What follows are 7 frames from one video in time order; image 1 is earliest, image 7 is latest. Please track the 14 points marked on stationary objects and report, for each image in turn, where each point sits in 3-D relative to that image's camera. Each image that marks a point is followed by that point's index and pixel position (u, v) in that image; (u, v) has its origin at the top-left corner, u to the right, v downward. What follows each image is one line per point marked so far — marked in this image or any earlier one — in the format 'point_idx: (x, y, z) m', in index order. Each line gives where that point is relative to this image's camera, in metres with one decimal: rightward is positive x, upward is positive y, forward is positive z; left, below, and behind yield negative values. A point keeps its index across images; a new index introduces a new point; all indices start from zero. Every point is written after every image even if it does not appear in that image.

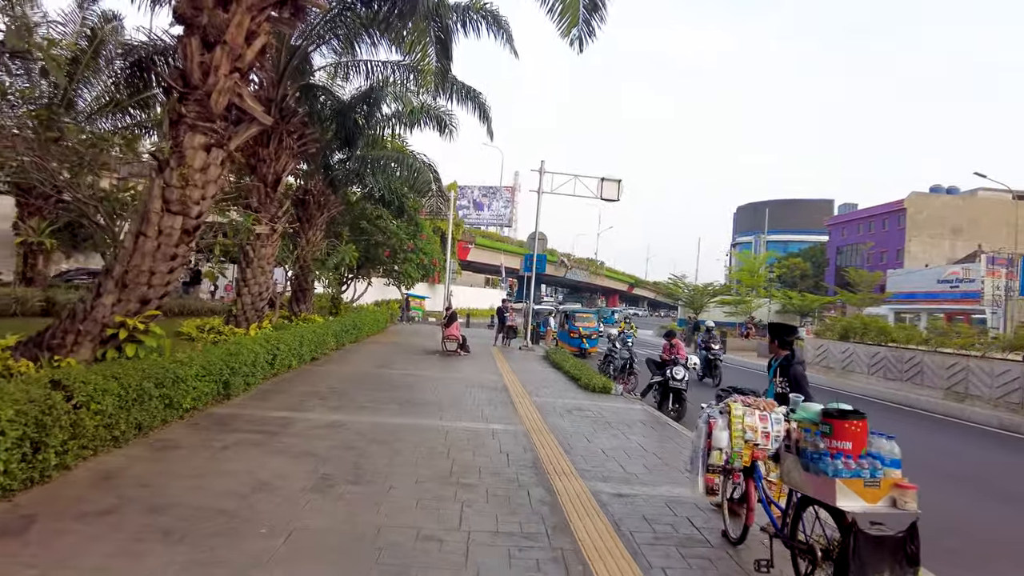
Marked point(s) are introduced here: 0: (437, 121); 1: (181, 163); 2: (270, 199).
0: (-2.1, +4.7, +18.3) m
1: (-3.3, +1.2, +6.4) m
2: (-4.6, +1.7, +12.3) m
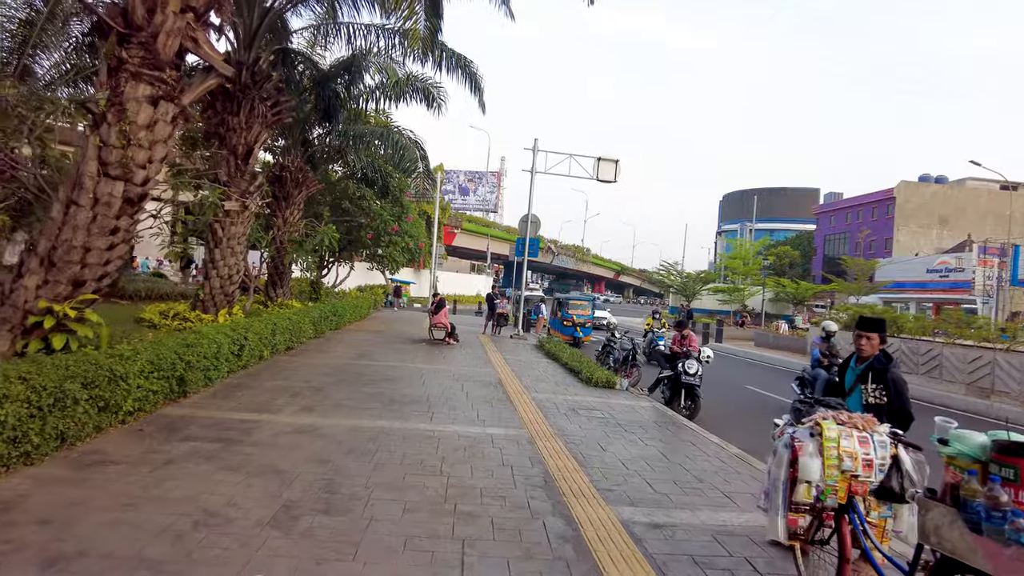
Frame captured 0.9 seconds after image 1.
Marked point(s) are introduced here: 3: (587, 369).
0: (-2.3, +5.1, +17.2) m
1: (-3.2, +1.4, +5.4) m
2: (-4.7, +2.0, +11.2) m
3: (+1.3, -1.3, +10.5) m
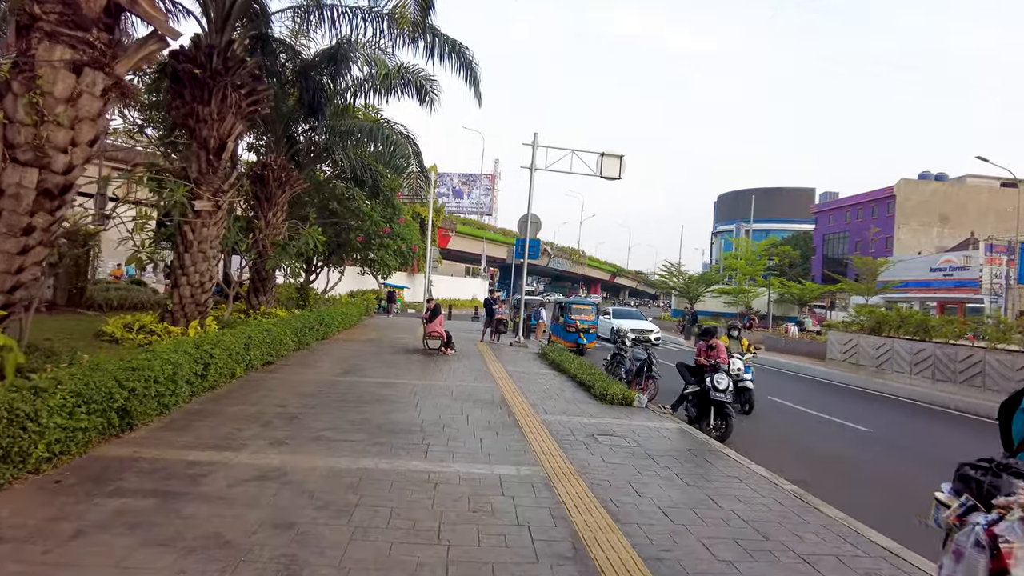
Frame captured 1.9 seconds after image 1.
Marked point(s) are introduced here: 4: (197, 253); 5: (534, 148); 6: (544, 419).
0: (-2.4, +5.0, +16.1) m
1: (-3.2, +1.3, +4.3) m
2: (-4.6, +1.8, +10.1) m
3: (+1.3, -1.4, +9.4) m
4: (-5.0, +0.6, +10.2) m
5: (+0.6, +3.6, +16.6) m
6: (+0.4, -1.5, +7.2) m
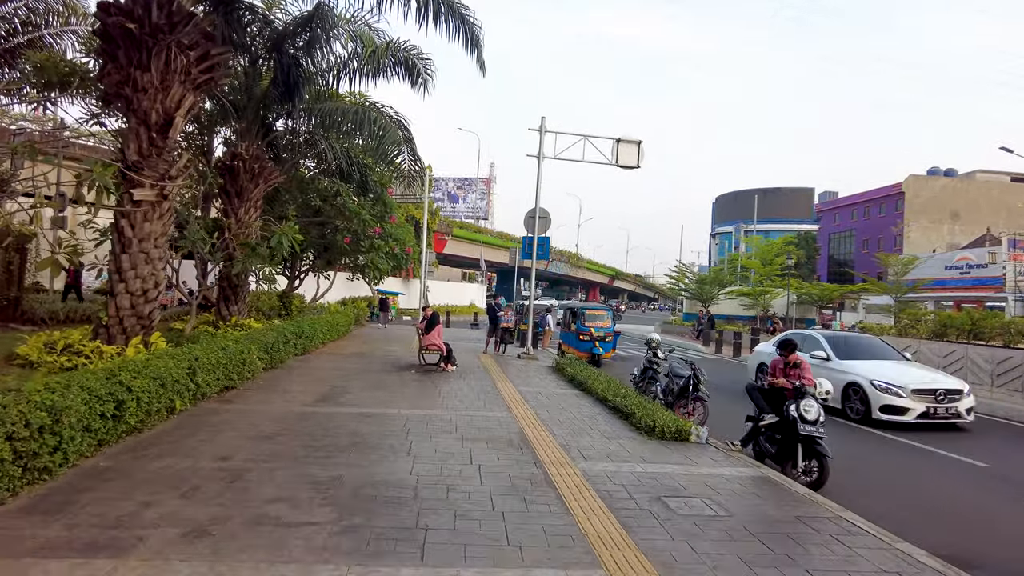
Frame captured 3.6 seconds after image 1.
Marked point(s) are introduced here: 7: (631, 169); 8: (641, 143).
0: (-2.3, +4.8, +14.2) m
1: (-3.0, +1.3, +2.4) m
2: (-4.5, +1.7, +8.2) m
3: (+1.5, -1.4, +7.5) m
4: (-4.8, +0.4, +8.3) m
5: (+0.7, +3.5, +14.7) m
6: (+0.6, -1.5, +5.3) m
7: (+2.8, +2.8, +15.2) m
8: (+3.1, +3.4, +15.3) m
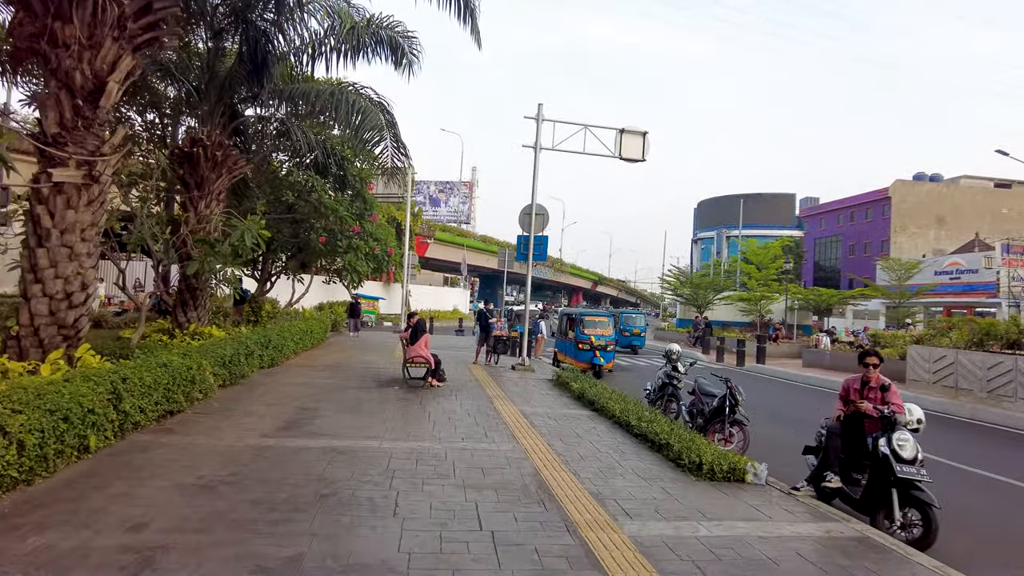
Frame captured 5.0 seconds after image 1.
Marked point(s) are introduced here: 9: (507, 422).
0: (-2.4, +4.8, +12.8) m
1: (-2.7, +1.3, +0.9) m
2: (-4.4, +1.7, +6.7) m
3: (+1.6, -1.4, +6.1) m
4: (-4.7, +0.4, +6.8) m
5: (+0.6, +3.4, +13.4) m
6: (+0.8, -1.5, +3.9) m
7: (+2.6, +2.7, +13.9) m
8: (+2.9, +3.3, +14.1) m
9: (-0.1, -1.5, +7.5) m
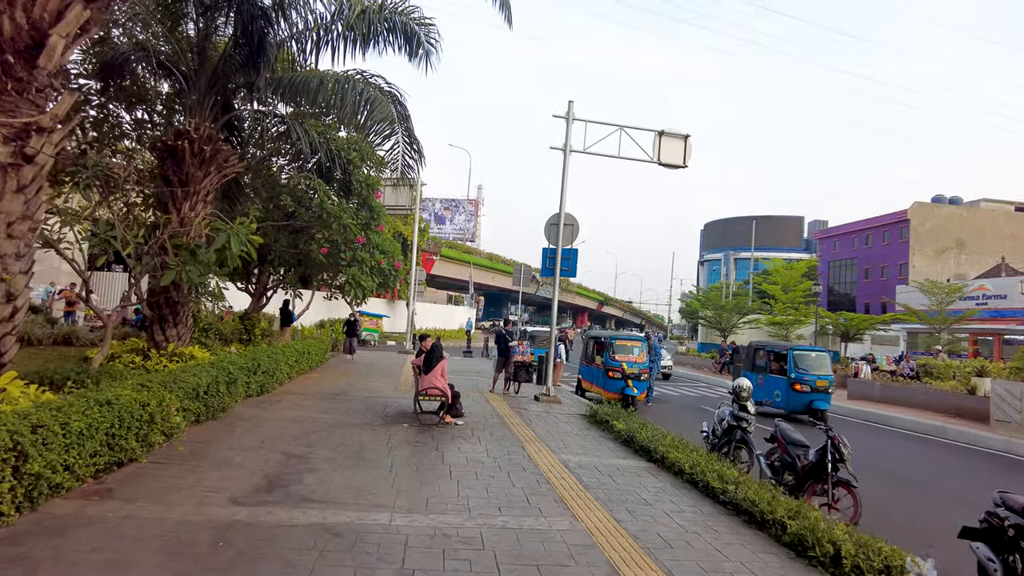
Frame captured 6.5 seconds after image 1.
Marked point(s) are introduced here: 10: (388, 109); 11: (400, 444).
0: (-1.9, +4.5, +11.4) m
1: (-2.3, +1.3, -0.6) m
2: (-4.0, +1.6, +5.2) m
3: (+2.0, -1.6, +4.5) m
4: (-4.3, +0.3, +5.2) m
5: (+1.0, +3.1, +11.9) m
6: (+1.1, -1.6, +2.3) m
7: (+3.1, +2.3, +12.4) m
8: (+3.4, +2.9, +12.6) m
9: (+0.3, -1.7, +5.9) m
10: (-2.0, +2.9, +10.6) m
11: (-1.2, -1.7, +6.9) m
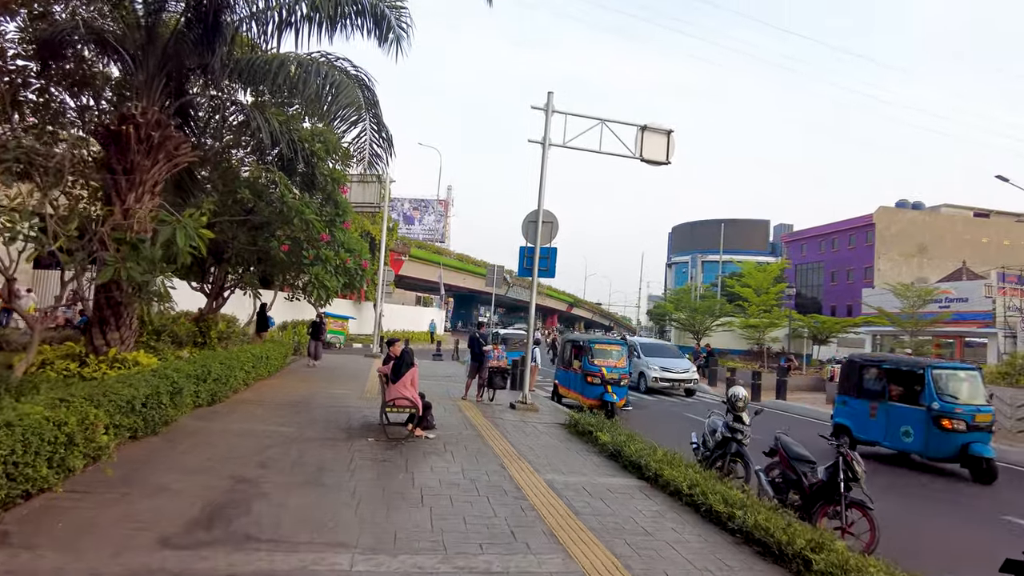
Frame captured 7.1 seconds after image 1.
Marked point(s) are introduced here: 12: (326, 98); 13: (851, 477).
0: (-2.3, +4.4, +10.7) m
1: (-2.1, +1.4, -1.4) m
2: (-4.1, +1.6, +4.3) m
3: (+1.9, -1.6, +3.9) m
4: (-4.4, +0.3, +4.4) m
5: (+0.6, +3.0, +11.3) m
6: (+1.1, -1.6, +1.7) m
7: (+2.7, +2.2, +11.9) m
8: (+2.9, +2.9, +12.1) m
9: (+0.2, -1.7, +5.2) m
10: (-2.4, +2.8, +9.9) m
11: (-1.4, -1.7, +6.2) m
12: (-2.8, +2.8, +9.8) m
13: (+2.7, -1.5, +5.1) m
